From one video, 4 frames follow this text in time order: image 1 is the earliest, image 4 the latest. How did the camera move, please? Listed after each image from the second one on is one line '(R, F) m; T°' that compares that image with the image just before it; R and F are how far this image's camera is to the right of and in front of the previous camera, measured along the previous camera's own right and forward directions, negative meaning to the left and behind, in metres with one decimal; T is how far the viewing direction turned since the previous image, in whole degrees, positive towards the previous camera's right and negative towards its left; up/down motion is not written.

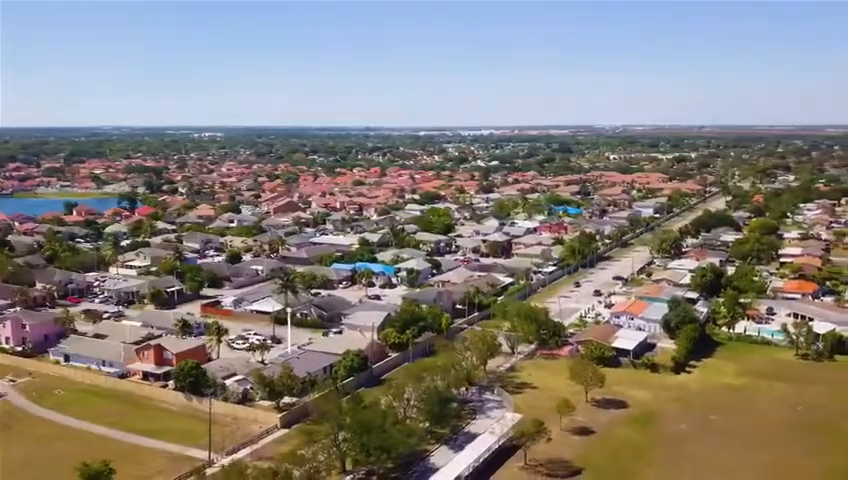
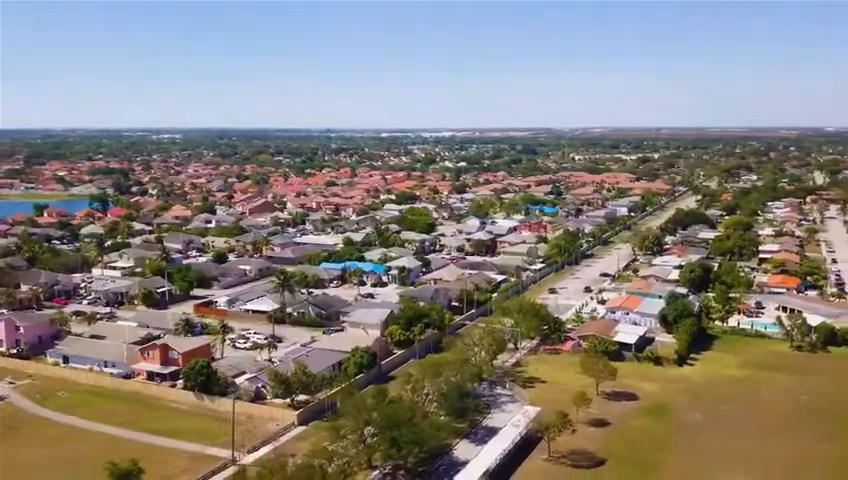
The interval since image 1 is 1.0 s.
(-1.2, 0.0) m; +3°
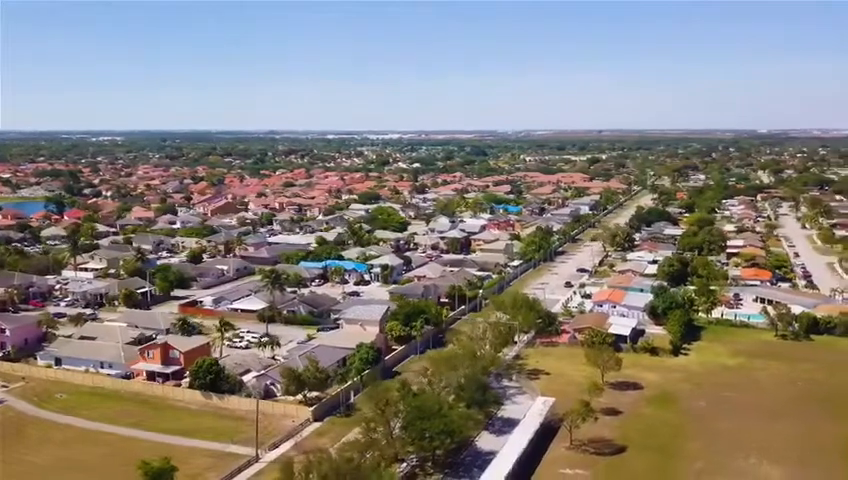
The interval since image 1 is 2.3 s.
(-1.5, 0.0) m; +4°
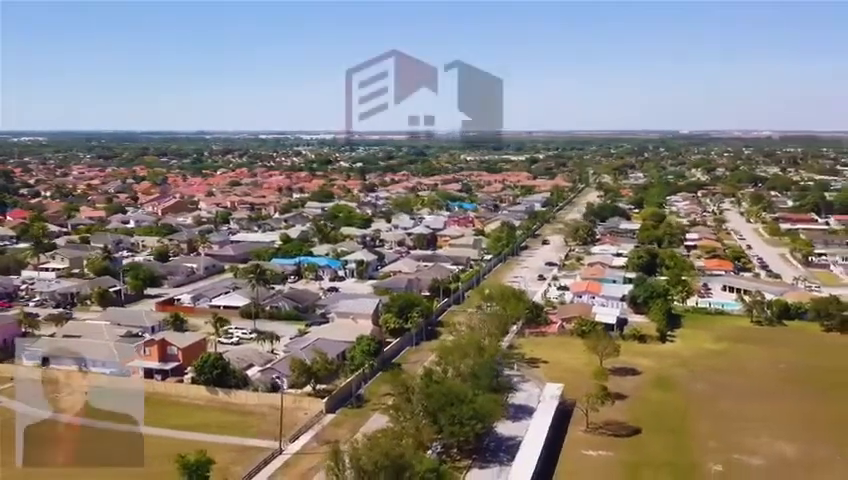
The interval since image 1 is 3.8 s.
(-1.7, 0.0) m; +5°
